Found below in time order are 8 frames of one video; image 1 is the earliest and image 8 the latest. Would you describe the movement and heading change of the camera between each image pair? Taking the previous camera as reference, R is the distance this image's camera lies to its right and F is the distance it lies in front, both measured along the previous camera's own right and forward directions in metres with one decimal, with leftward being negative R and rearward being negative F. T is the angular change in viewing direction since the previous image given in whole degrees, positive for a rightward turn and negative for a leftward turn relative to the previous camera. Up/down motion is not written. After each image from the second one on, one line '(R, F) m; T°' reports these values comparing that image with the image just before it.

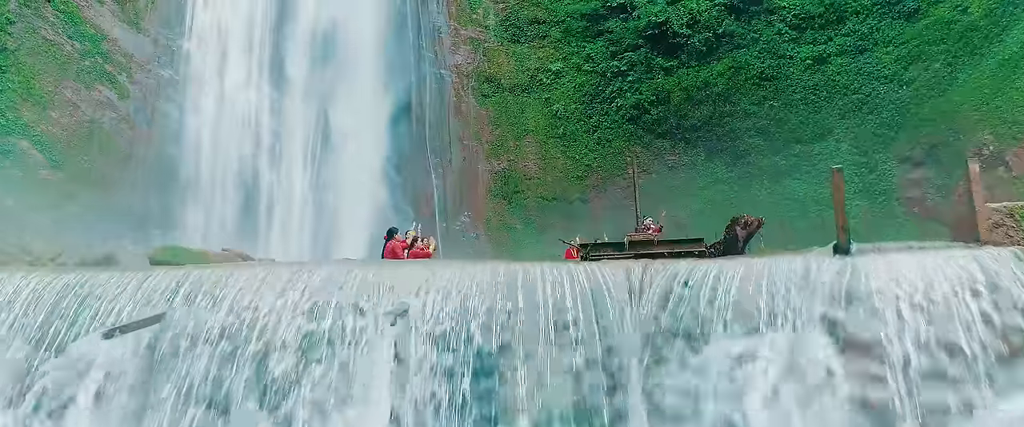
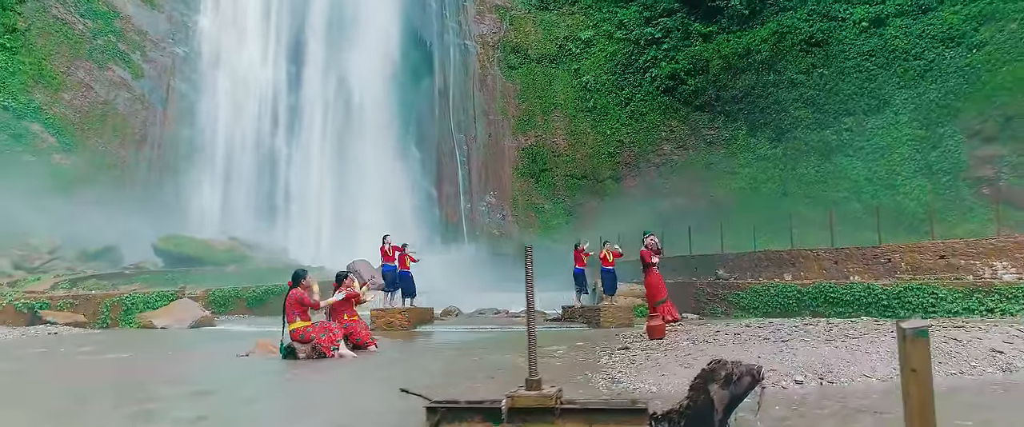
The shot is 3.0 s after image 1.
(+0.5, +1.2) m; -4°
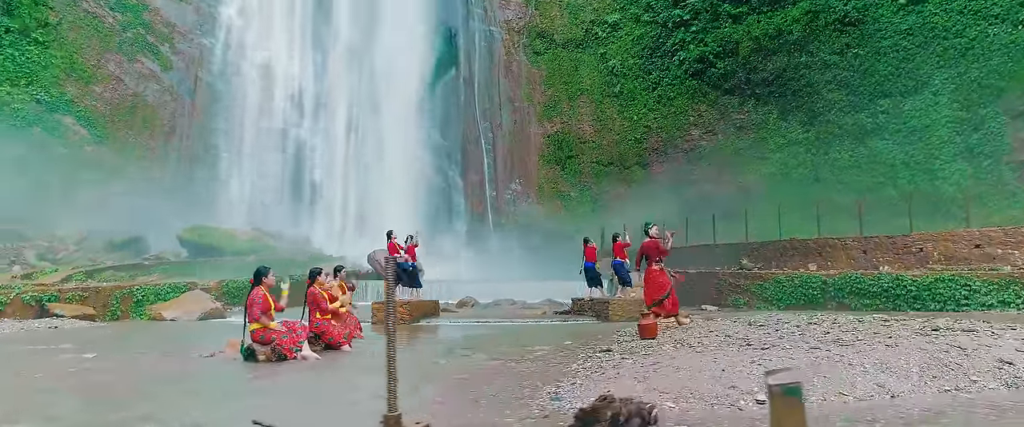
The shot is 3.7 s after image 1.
(+0.3, +0.2) m; -3°
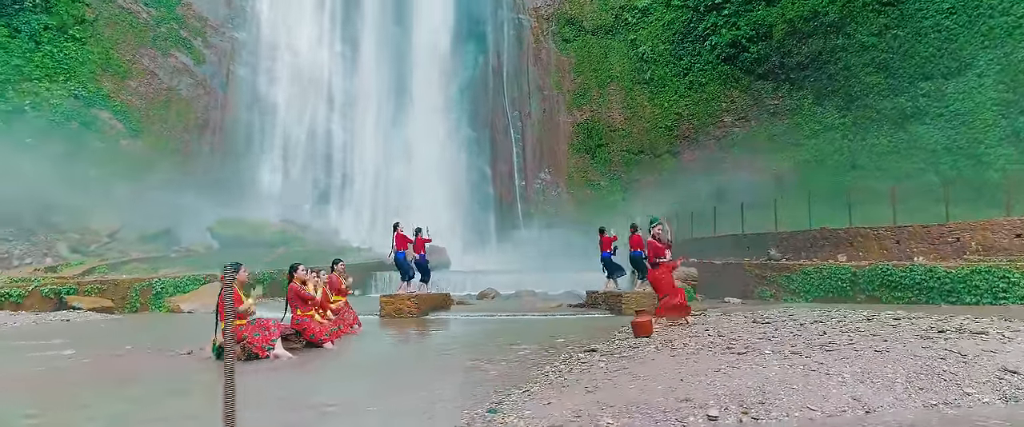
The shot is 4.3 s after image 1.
(+0.3, +0.2) m; -3°
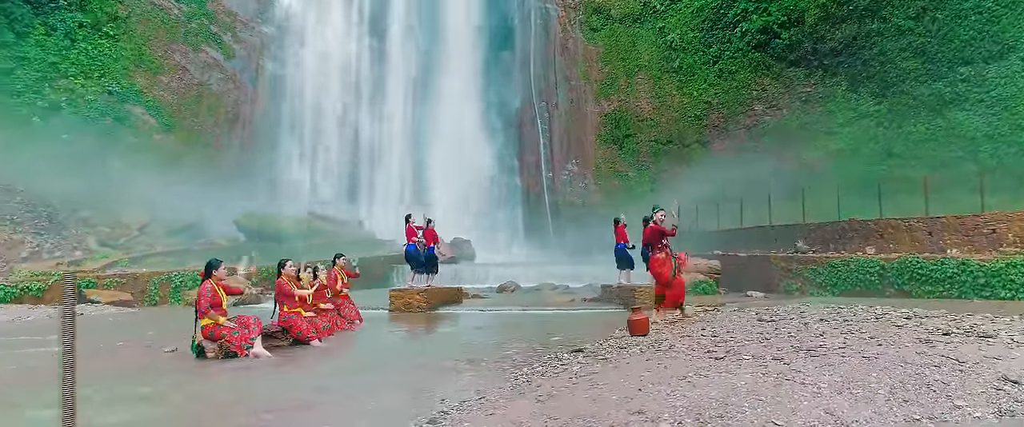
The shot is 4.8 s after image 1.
(+0.2, +0.1) m; -3°
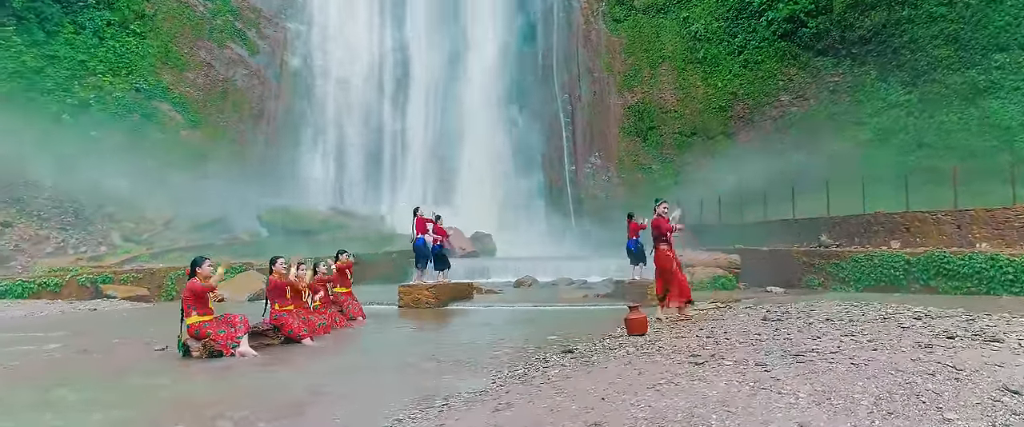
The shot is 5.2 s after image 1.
(+0.2, +0.1) m; -2°
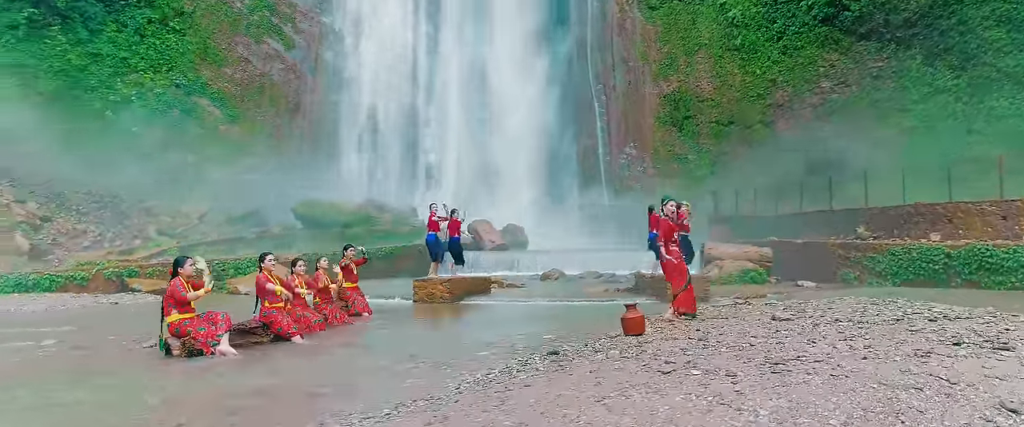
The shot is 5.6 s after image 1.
(+0.2, +0.1) m; -3°
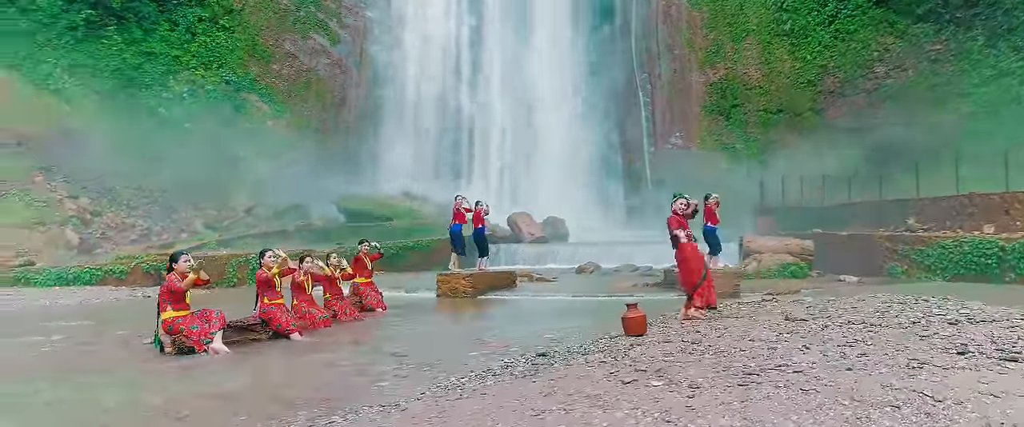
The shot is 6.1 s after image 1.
(+0.2, +0.1) m; -4°
